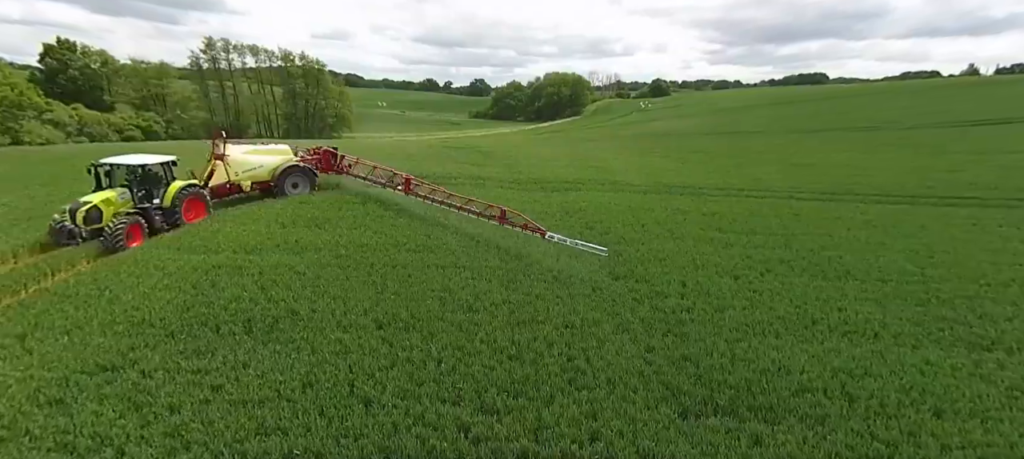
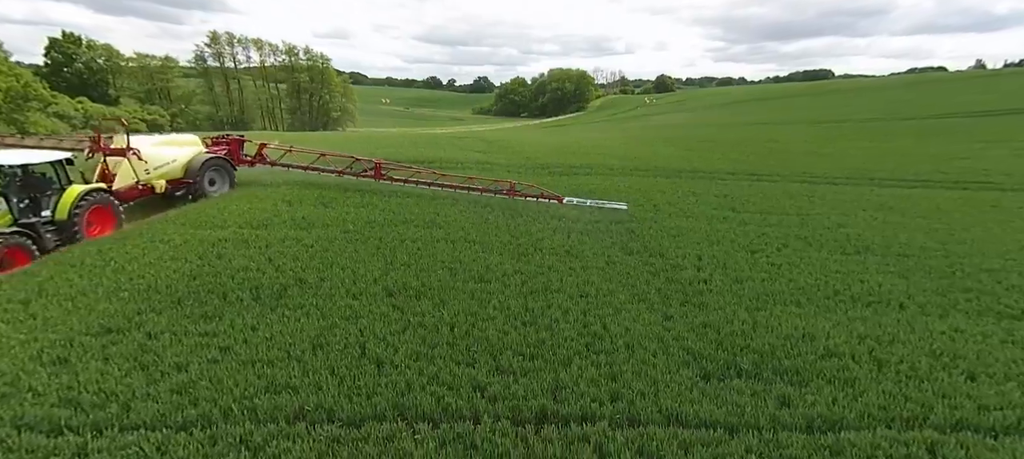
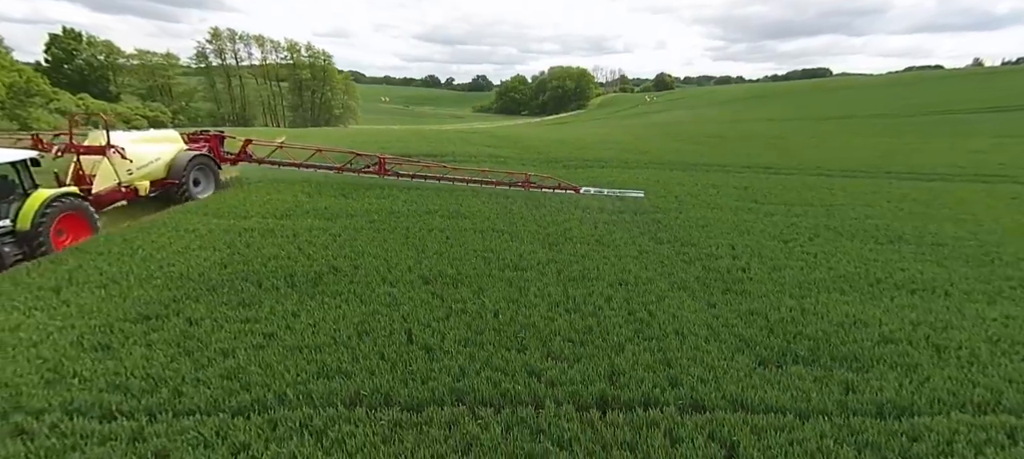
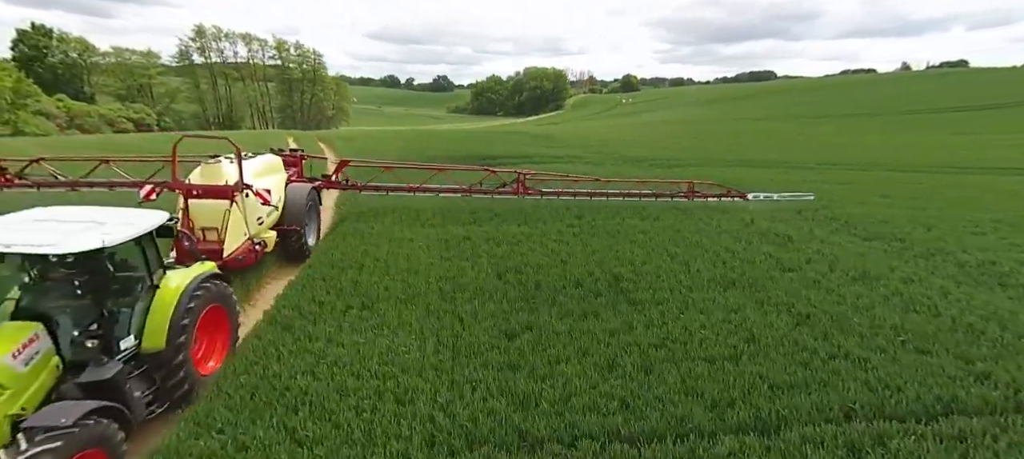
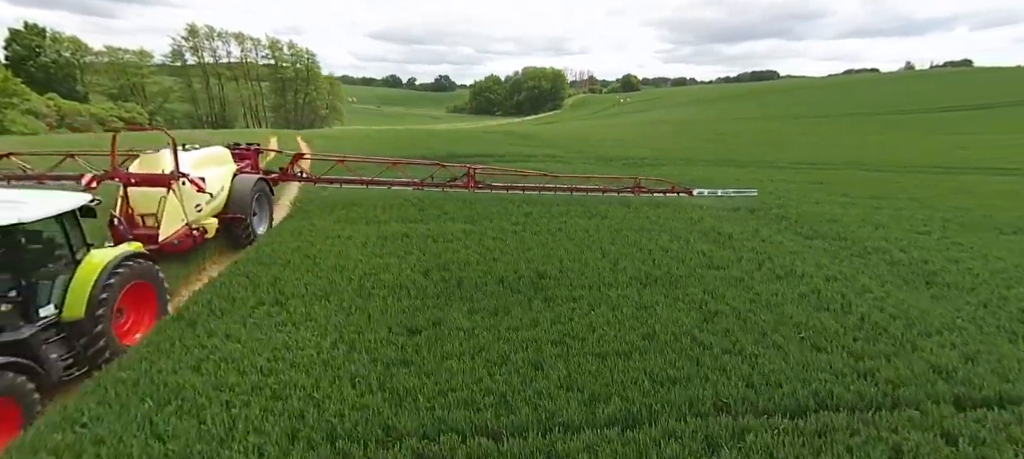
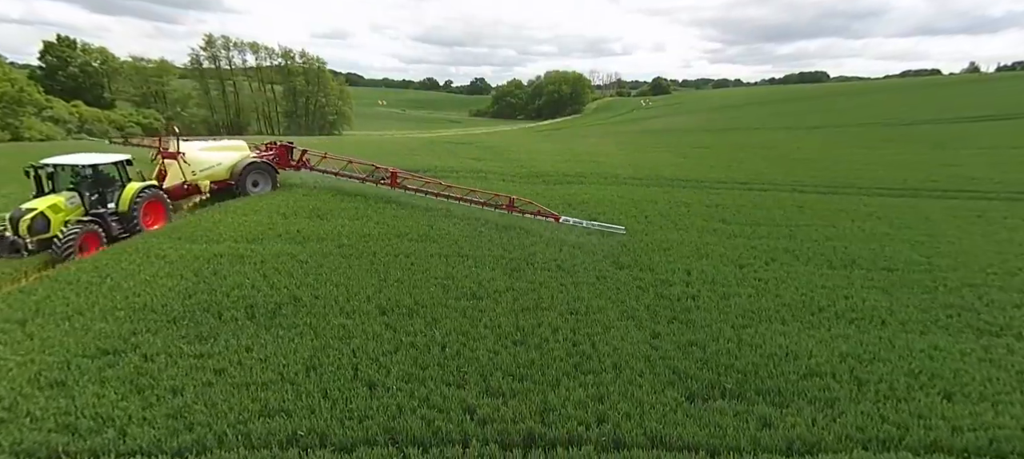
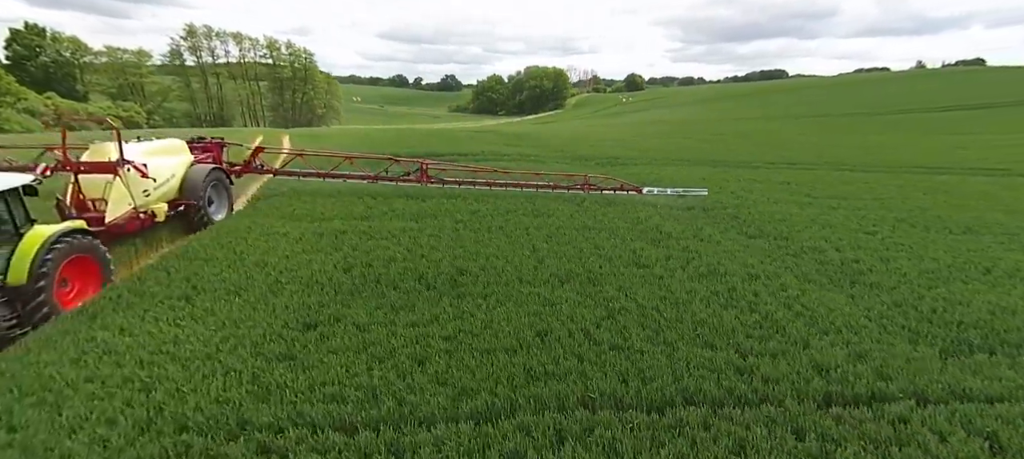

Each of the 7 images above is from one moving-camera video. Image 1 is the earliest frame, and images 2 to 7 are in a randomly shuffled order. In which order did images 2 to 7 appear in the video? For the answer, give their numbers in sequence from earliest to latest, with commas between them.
6, 2, 3, 7, 5, 4
